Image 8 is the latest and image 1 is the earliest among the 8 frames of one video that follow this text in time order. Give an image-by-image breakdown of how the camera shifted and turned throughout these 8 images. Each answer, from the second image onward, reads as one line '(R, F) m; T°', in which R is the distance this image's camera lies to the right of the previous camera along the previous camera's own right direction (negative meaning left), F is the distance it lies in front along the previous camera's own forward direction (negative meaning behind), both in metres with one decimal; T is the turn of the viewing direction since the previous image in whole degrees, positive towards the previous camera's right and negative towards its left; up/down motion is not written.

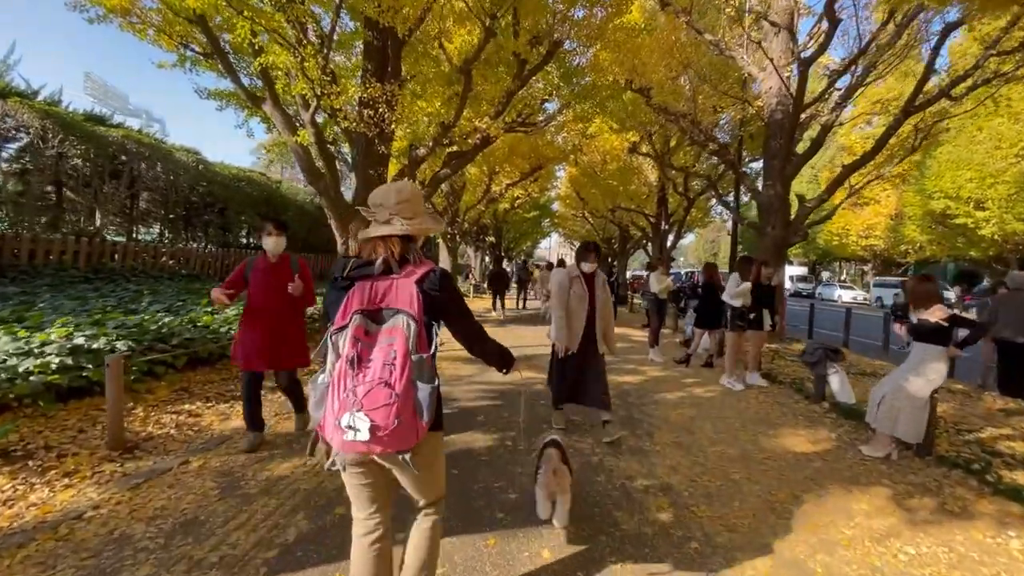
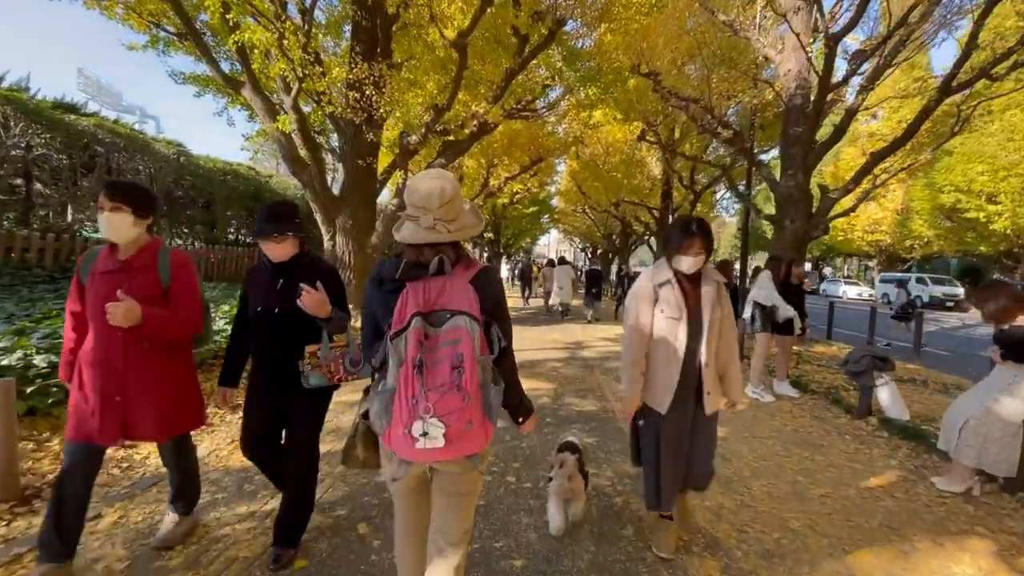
(0.0, +0.8) m; 0°
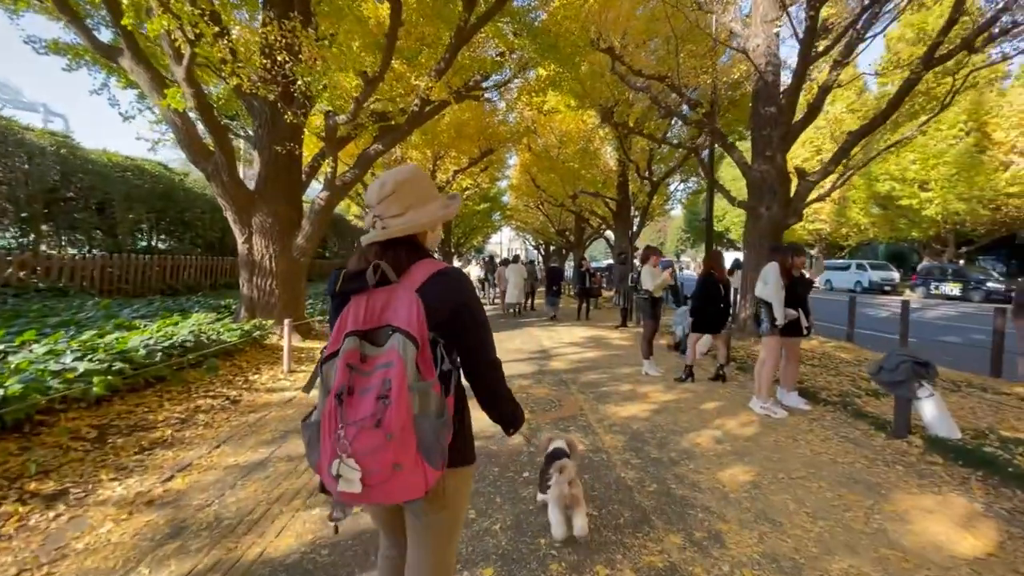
(0.0, +1.3) m; +6°
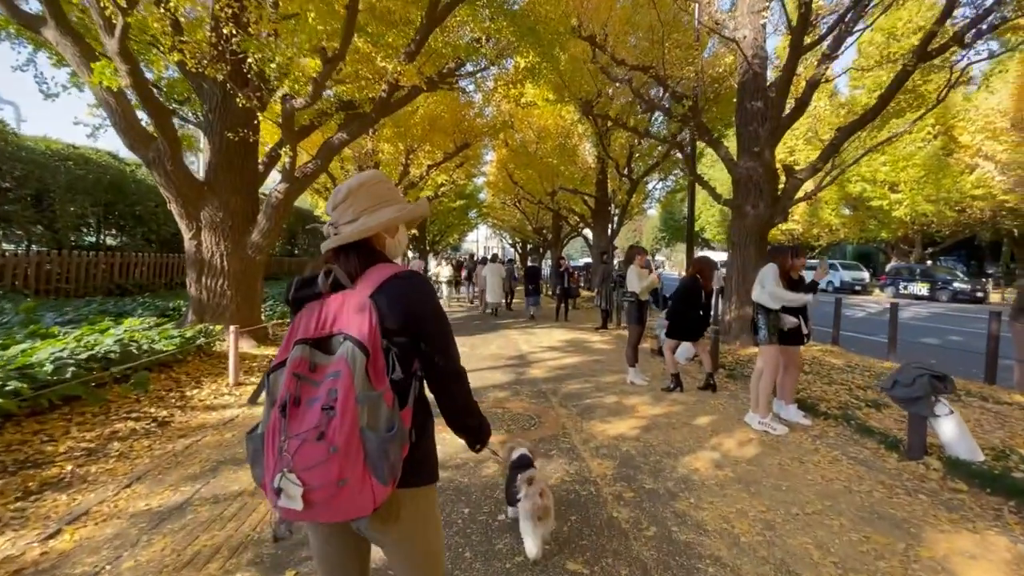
(0.0, +0.6) m; +3°
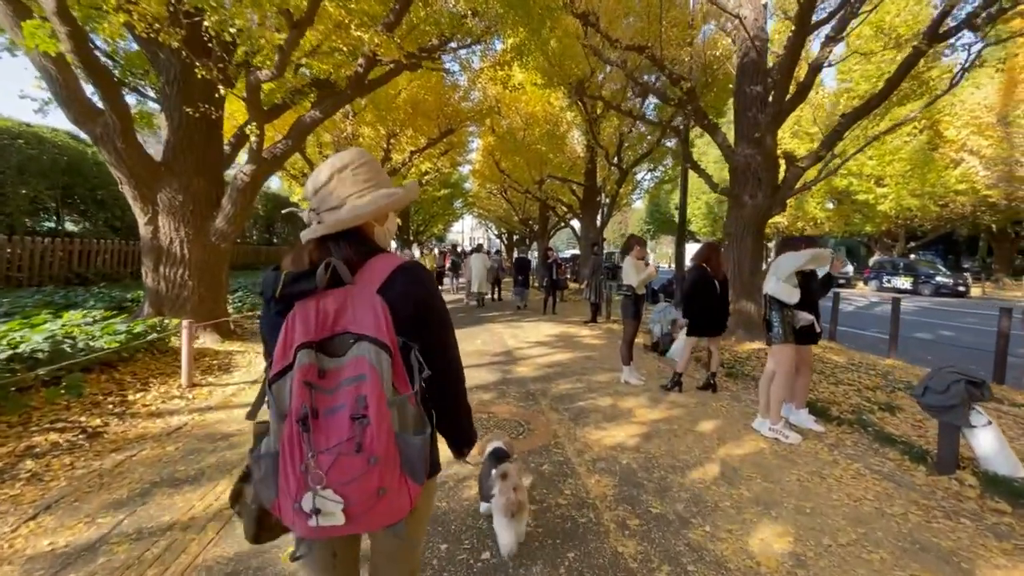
(0.0, +0.5) m; +2°
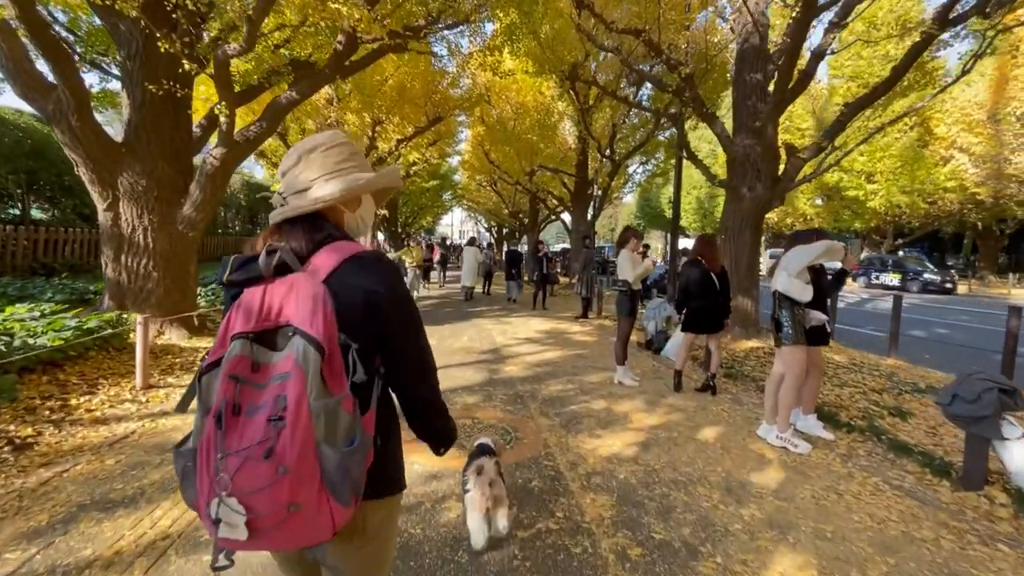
(0.0, +0.4) m; +1°
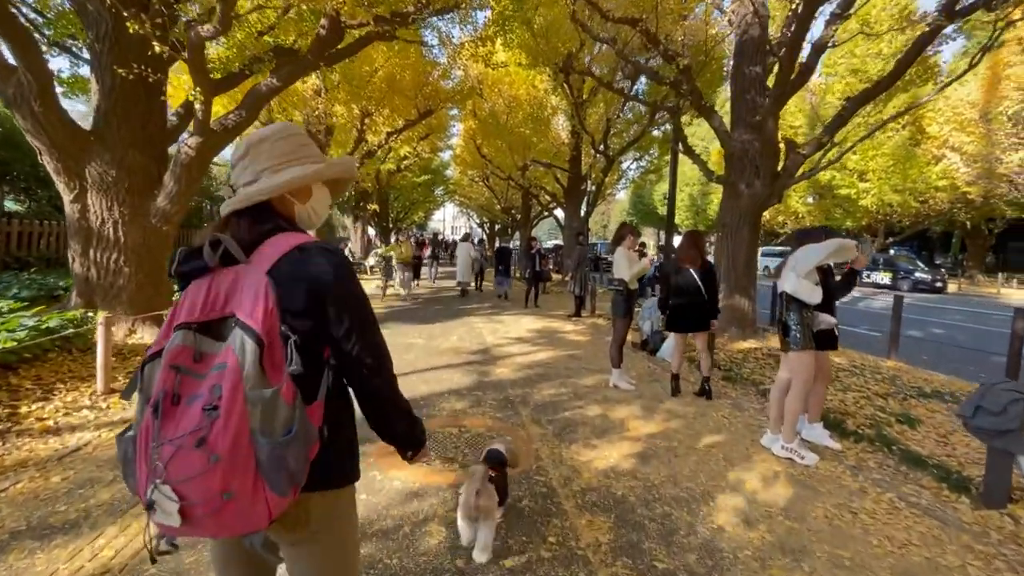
(0.0, +0.3) m; +1°
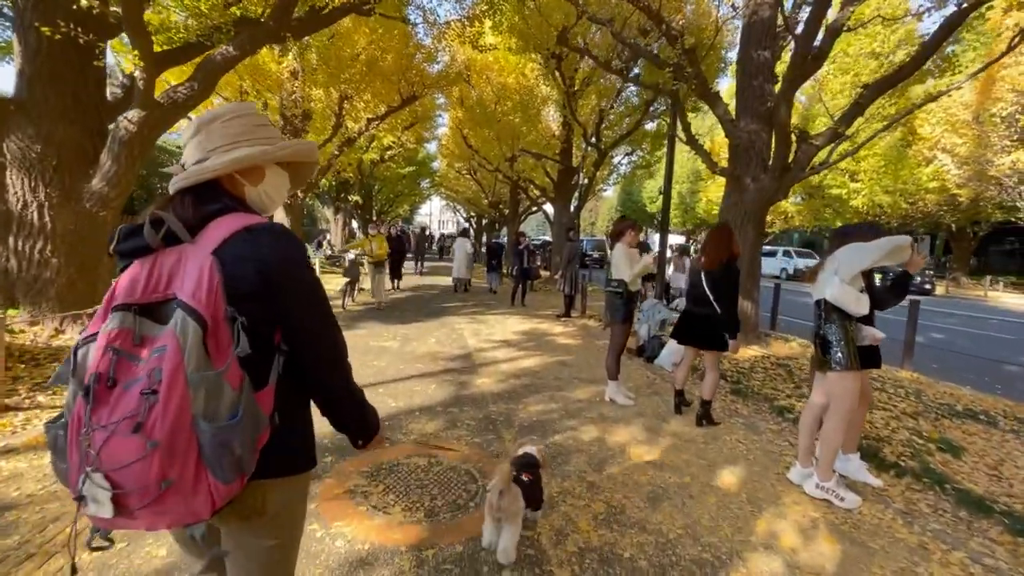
(0.0, +0.7) m; +2°
